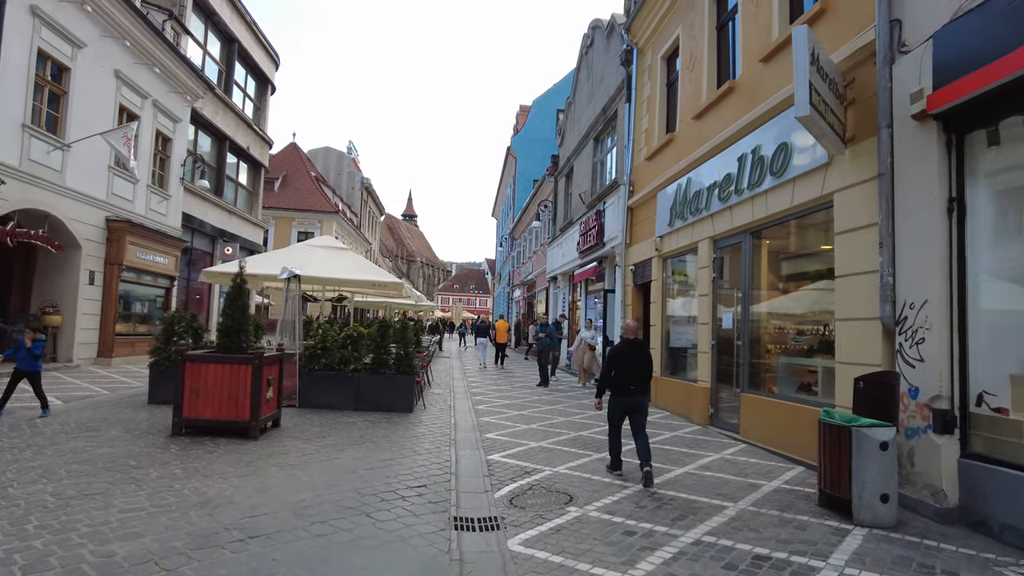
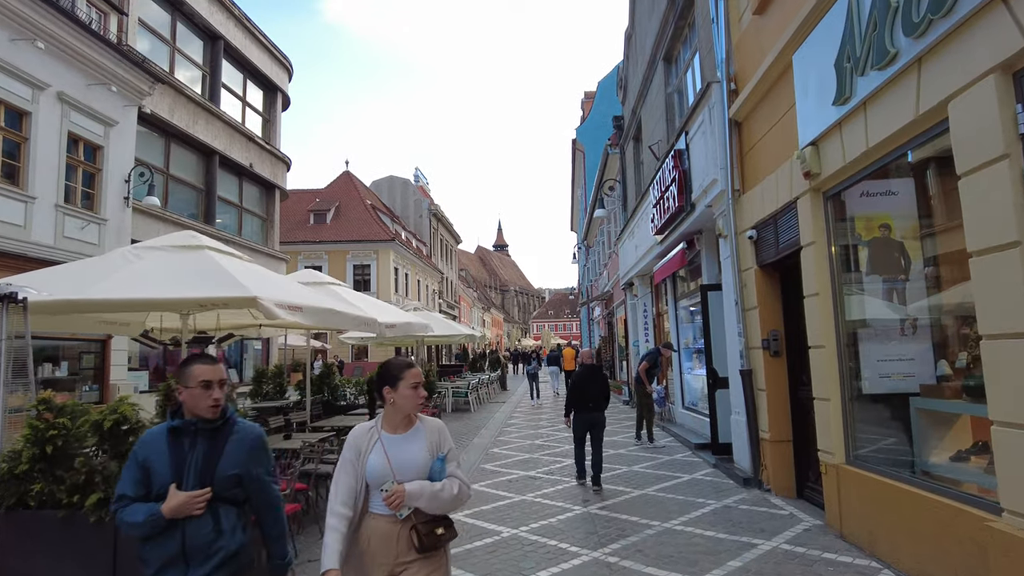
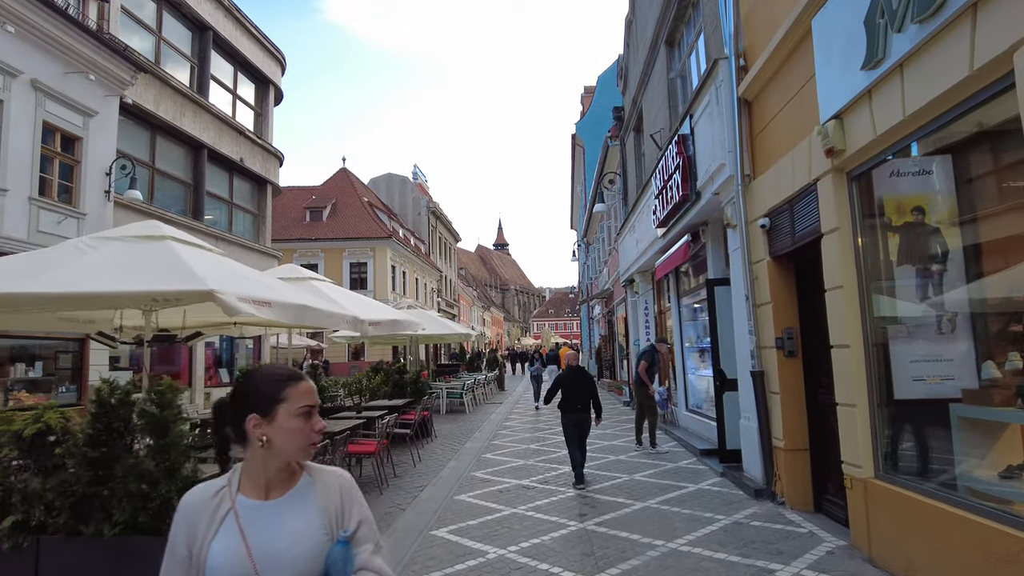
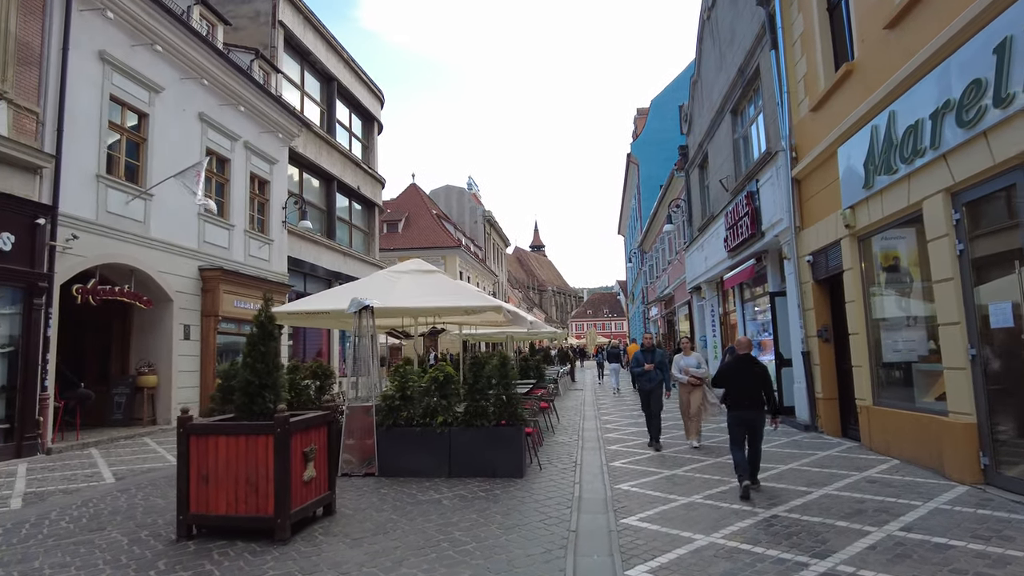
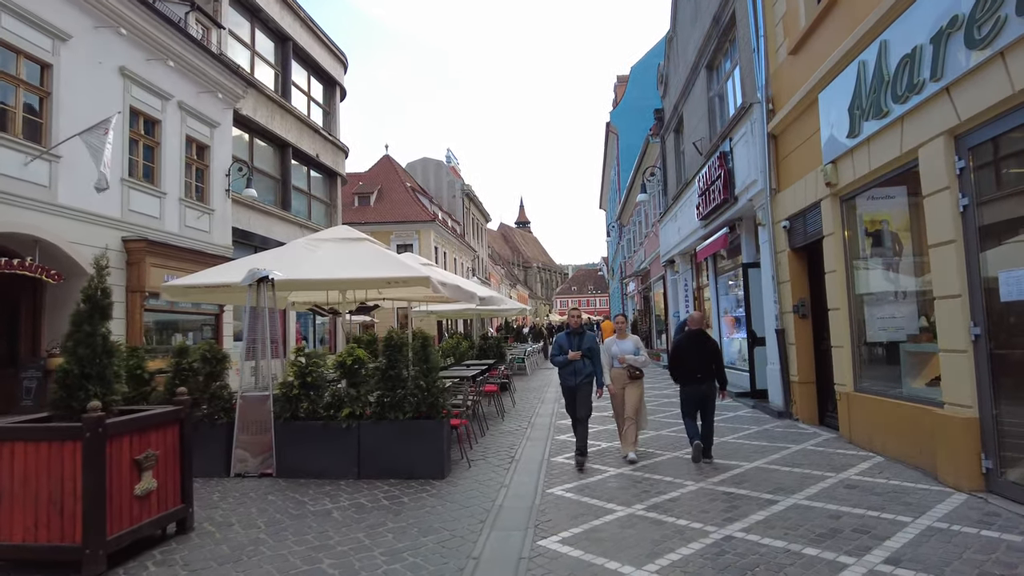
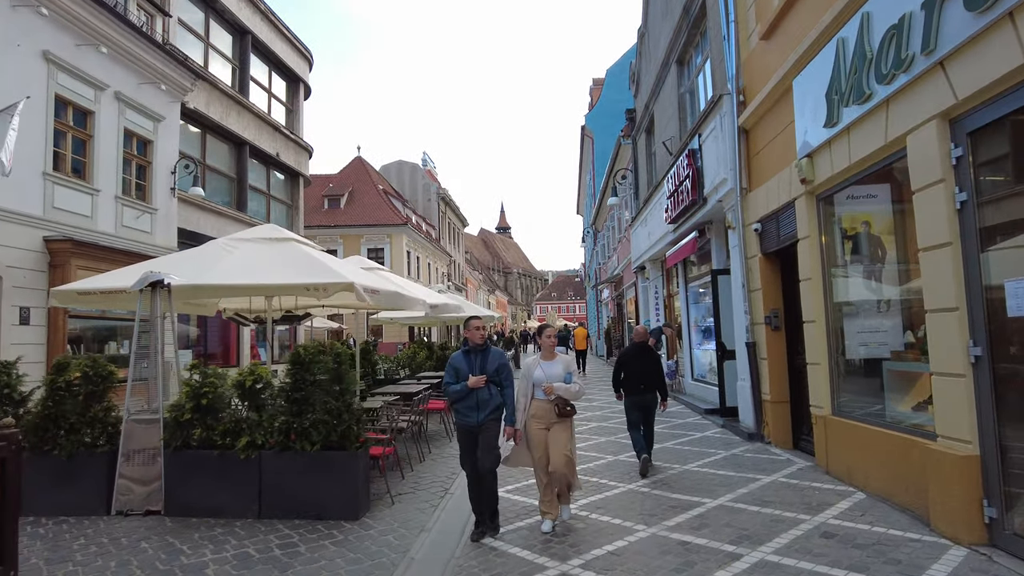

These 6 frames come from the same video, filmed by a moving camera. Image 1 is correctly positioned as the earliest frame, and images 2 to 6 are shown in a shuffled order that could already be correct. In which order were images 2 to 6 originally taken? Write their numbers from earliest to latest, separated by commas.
4, 5, 6, 2, 3
